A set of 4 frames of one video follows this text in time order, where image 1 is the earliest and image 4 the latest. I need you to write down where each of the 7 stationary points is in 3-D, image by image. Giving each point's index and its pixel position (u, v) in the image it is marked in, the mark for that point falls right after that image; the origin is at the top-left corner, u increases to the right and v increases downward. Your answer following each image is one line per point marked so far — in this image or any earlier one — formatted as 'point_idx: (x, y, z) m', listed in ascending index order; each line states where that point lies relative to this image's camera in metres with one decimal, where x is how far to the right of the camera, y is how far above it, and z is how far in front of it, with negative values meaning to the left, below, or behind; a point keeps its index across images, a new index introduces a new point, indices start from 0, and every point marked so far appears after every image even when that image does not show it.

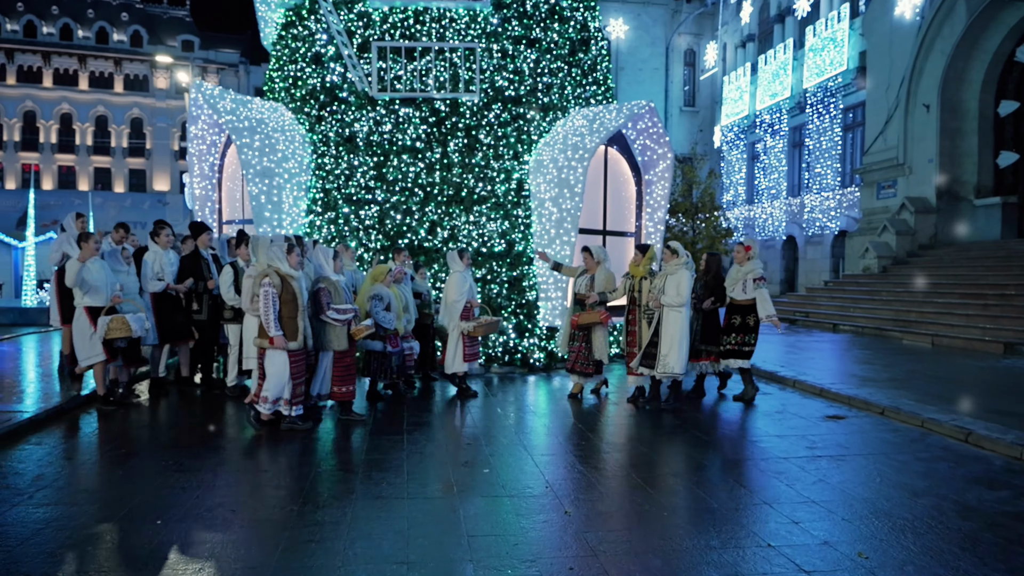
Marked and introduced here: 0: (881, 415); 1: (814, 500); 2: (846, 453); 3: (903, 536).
0: (+8.8, -3.0, +17.4) m
1: (+4.9, -3.4, +11.7) m
2: (+6.6, -3.2, +14.2) m
3: (+5.5, -3.5, +10.3) m
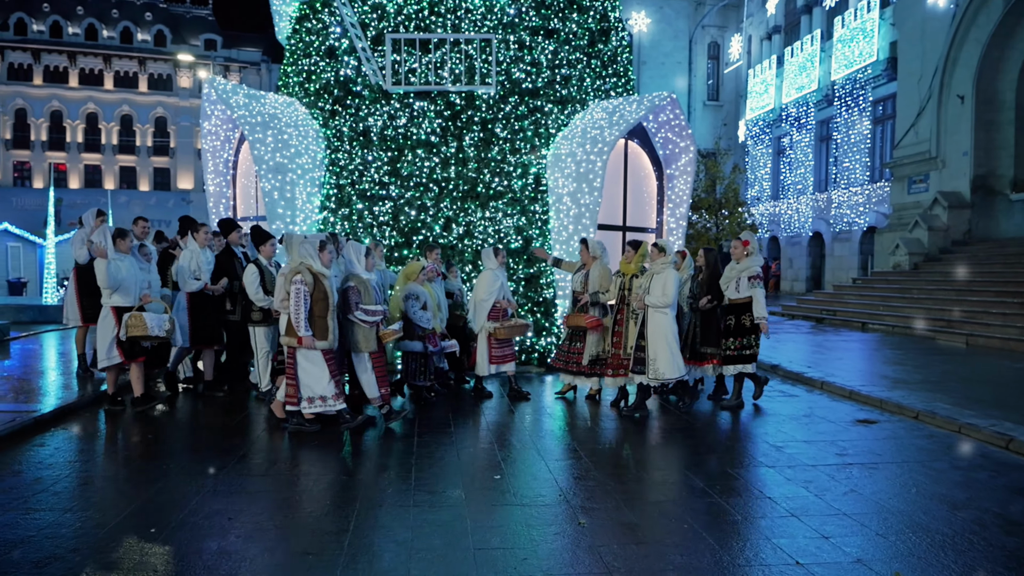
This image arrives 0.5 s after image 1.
0: (+9.1, -3.0, +16.4) m
1: (+5.0, -3.3, +10.8) m
2: (+6.7, -3.2, +13.3) m
3: (+5.6, -3.5, +9.4) m
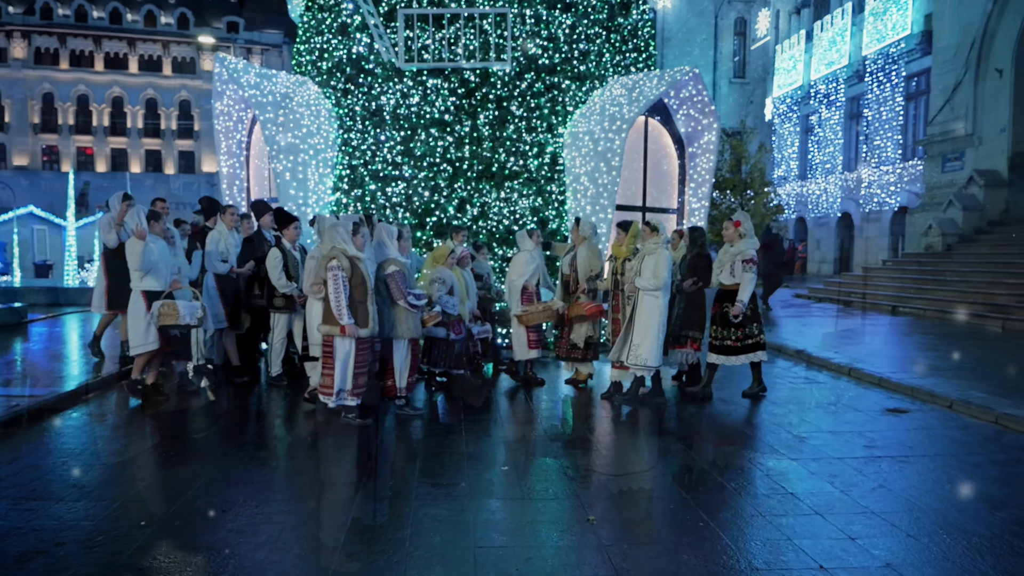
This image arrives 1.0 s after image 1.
0: (+9.3, -2.6, +15.5) m
1: (+5.0, -3.1, +10.0) m
2: (+6.9, -2.9, +12.4) m
3: (+5.6, -3.3, +8.6) m
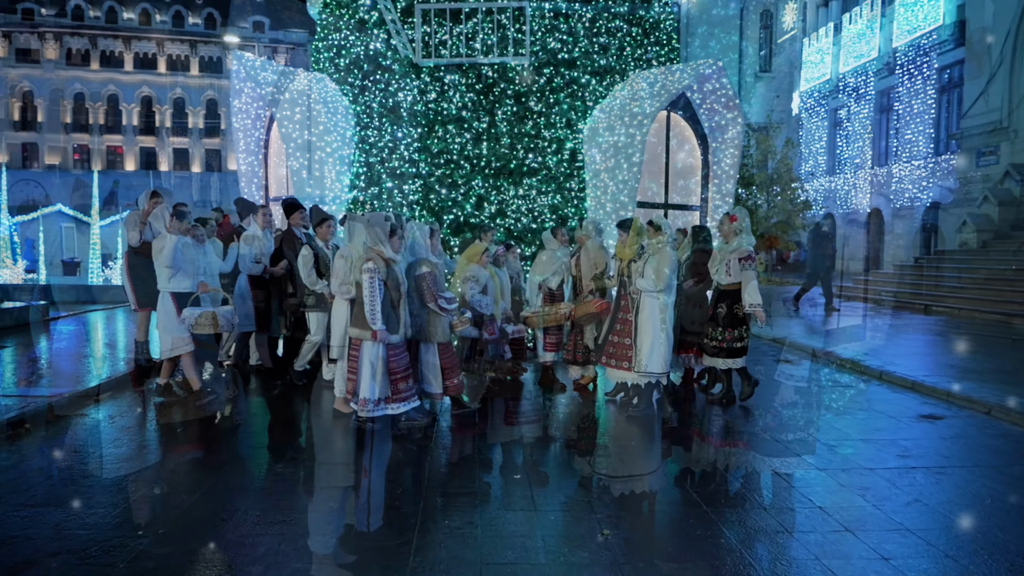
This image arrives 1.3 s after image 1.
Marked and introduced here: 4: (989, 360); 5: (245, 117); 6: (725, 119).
0: (+9.6, -2.6, +14.6) m
1: (+5.1, -3.2, +9.3) m
2: (+7.1, -2.9, +11.7) m
3: (+5.7, -3.3, +7.9) m
4: (+12.7, -1.9, +19.4) m
5: (-8.8, +5.6, +23.5) m
6: (+6.0, +4.8, +20.6) m
